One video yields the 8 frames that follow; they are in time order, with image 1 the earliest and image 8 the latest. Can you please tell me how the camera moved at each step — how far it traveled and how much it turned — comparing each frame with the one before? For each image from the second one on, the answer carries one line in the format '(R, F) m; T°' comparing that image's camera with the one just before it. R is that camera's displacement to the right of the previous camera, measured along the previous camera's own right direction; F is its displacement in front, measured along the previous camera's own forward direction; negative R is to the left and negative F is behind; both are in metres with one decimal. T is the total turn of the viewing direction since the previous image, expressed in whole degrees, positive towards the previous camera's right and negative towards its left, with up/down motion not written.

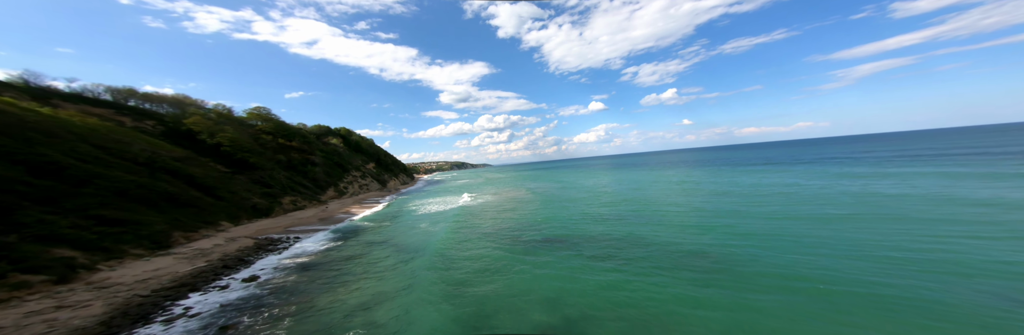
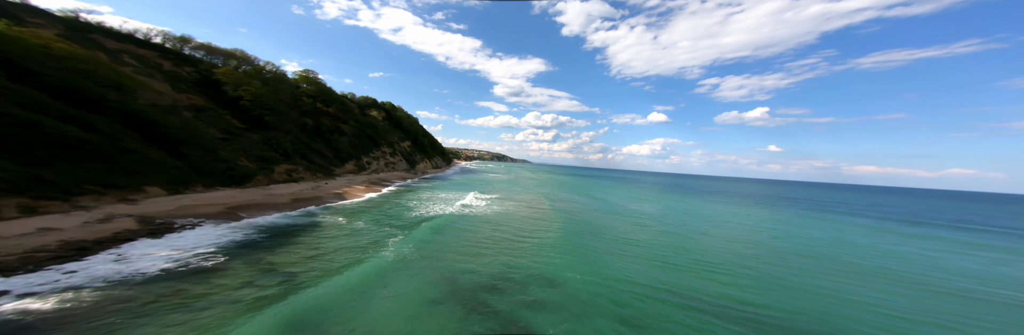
(+0.6, +5.5) m; -9°
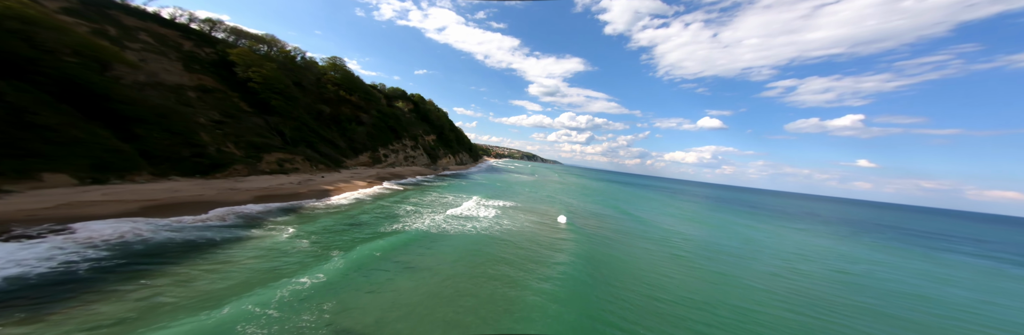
(+0.7, +4.1) m; -7°
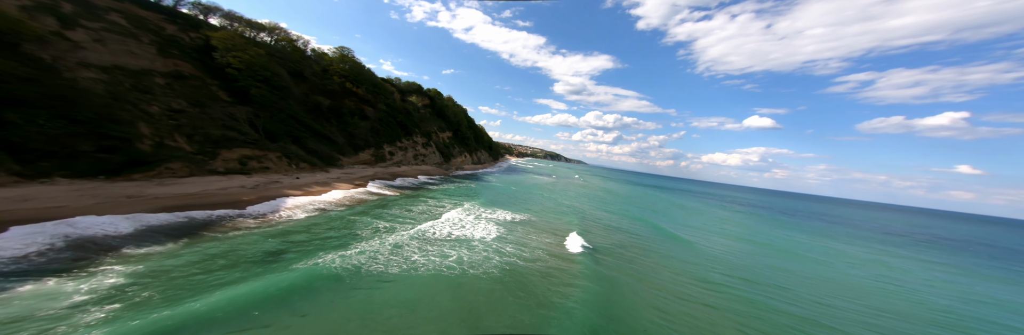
(+0.8, +4.4) m; -5°
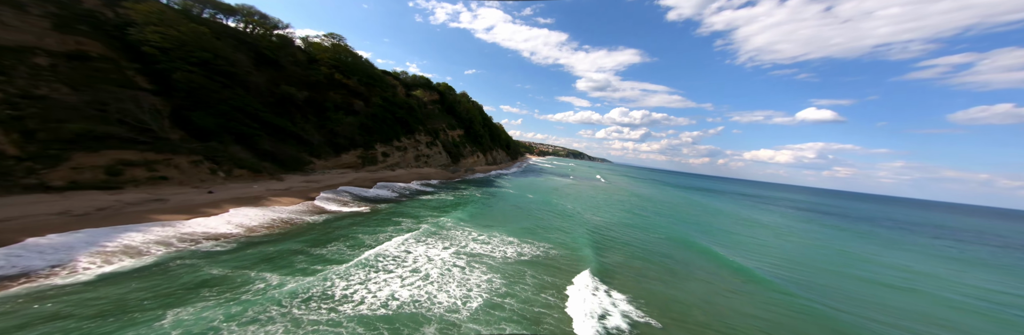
(+0.8, +6.2) m; -5°
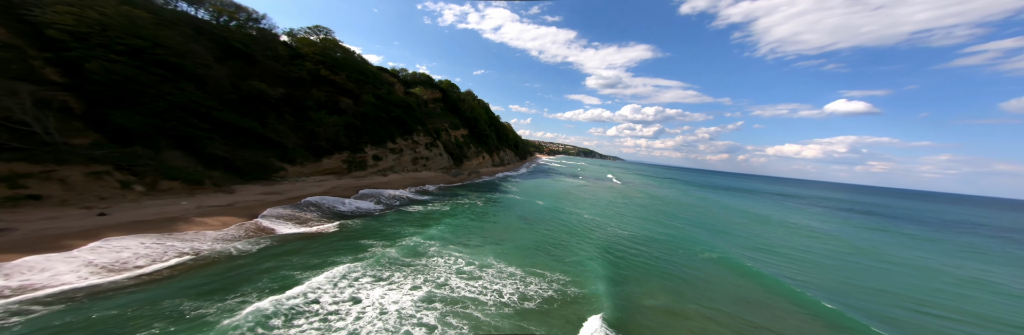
(+0.4, +3.5) m; -2°
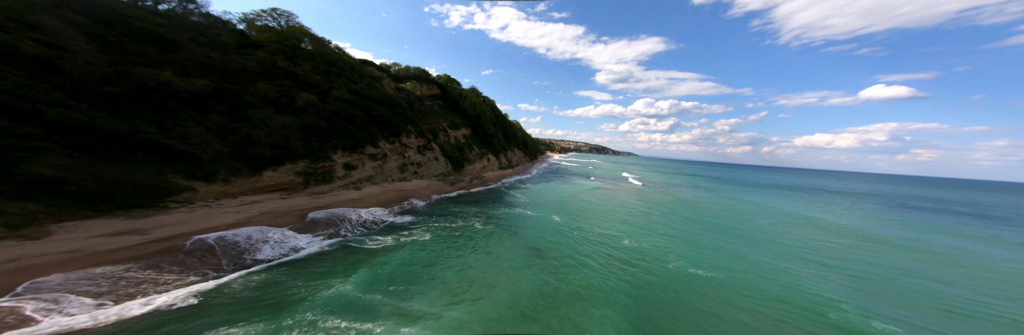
(+0.4, +5.8) m; -2°
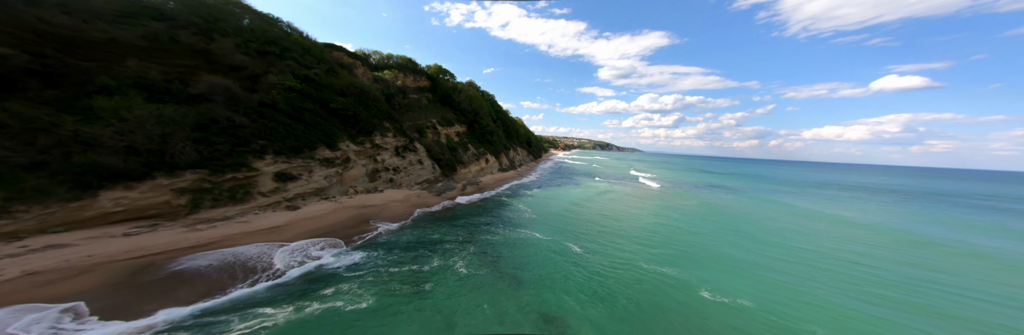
(+0.4, +6.1) m; -1°
